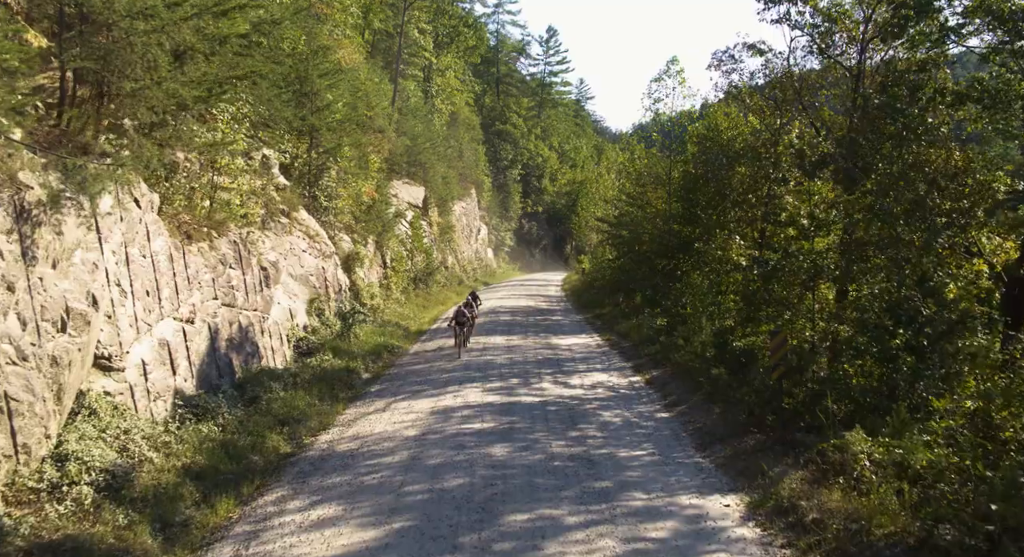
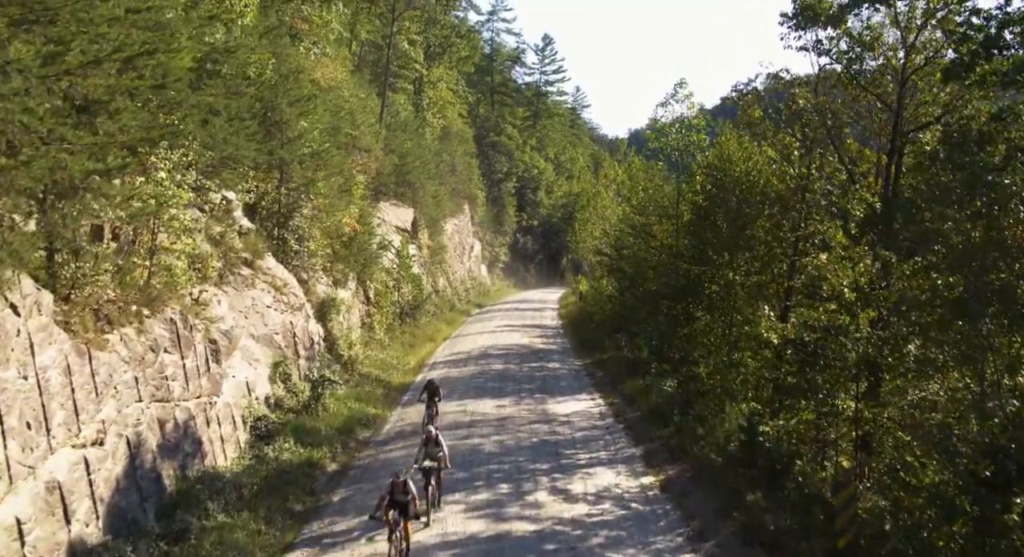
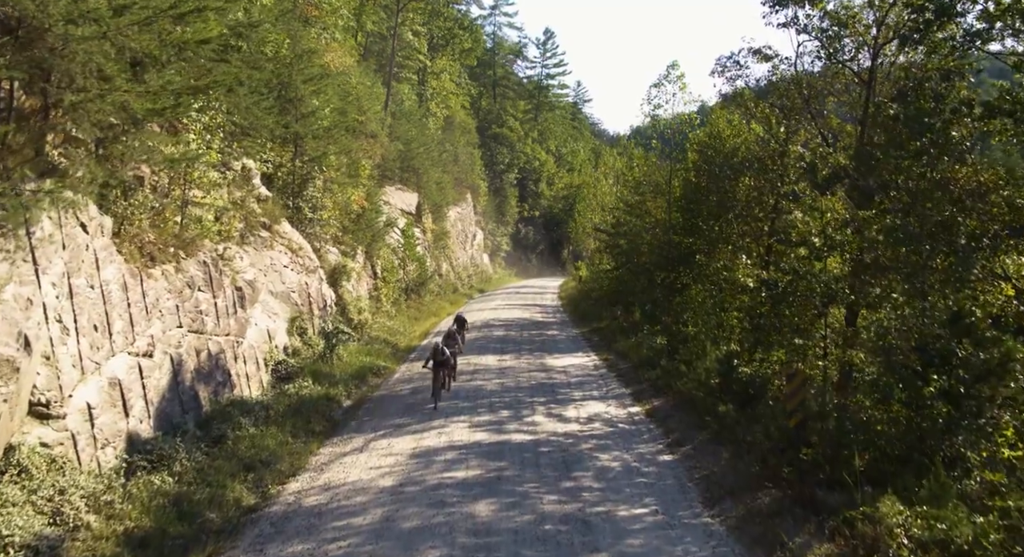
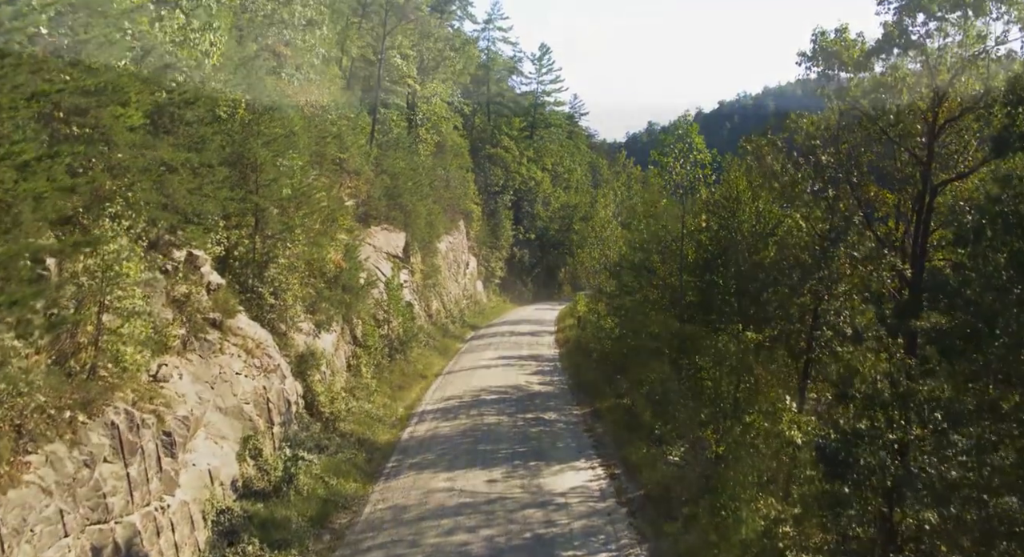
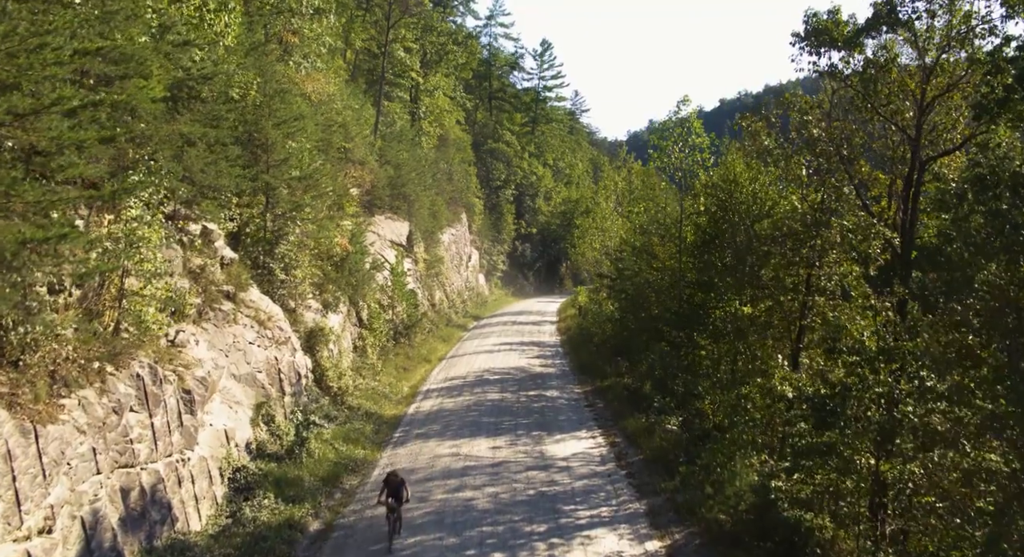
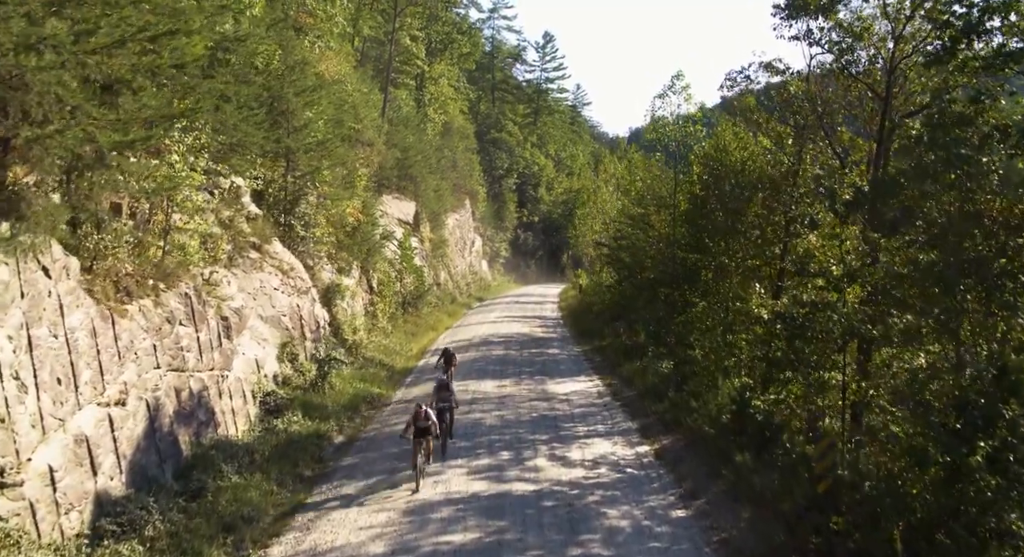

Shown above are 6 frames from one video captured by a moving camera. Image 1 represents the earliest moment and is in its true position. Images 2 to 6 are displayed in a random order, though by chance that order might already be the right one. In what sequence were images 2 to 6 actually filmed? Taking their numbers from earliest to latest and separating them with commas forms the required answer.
3, 6, 2, 5, 4
